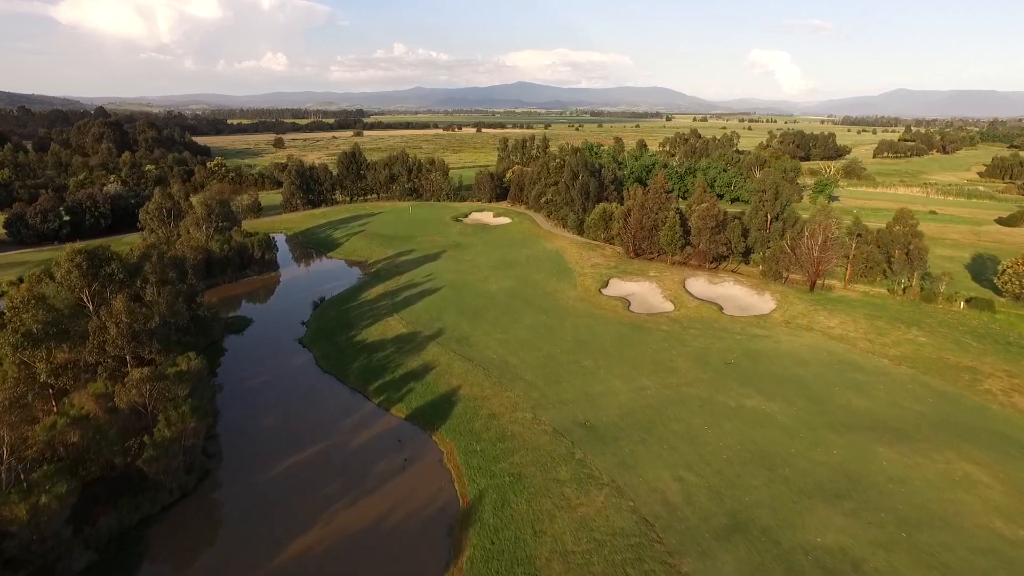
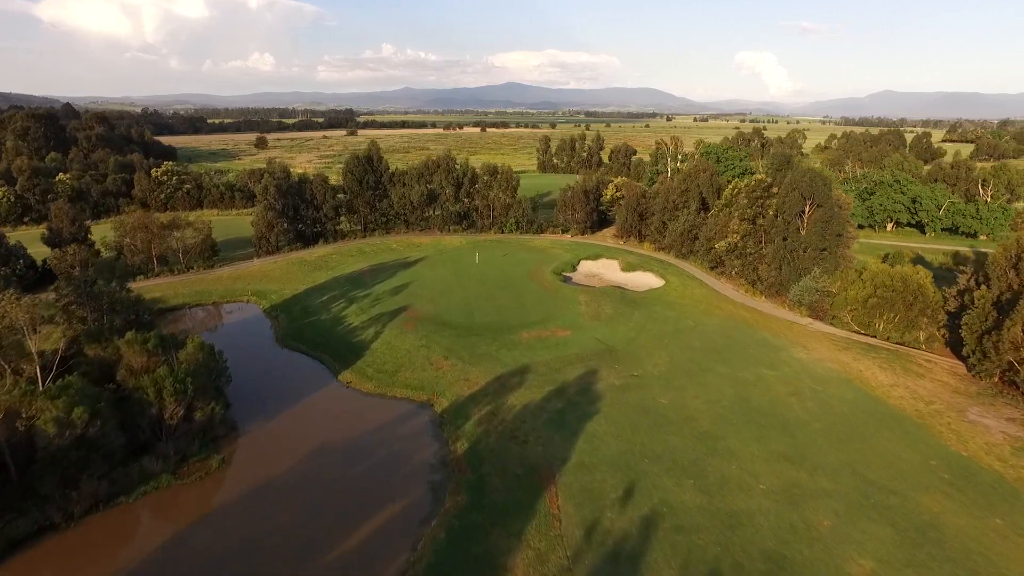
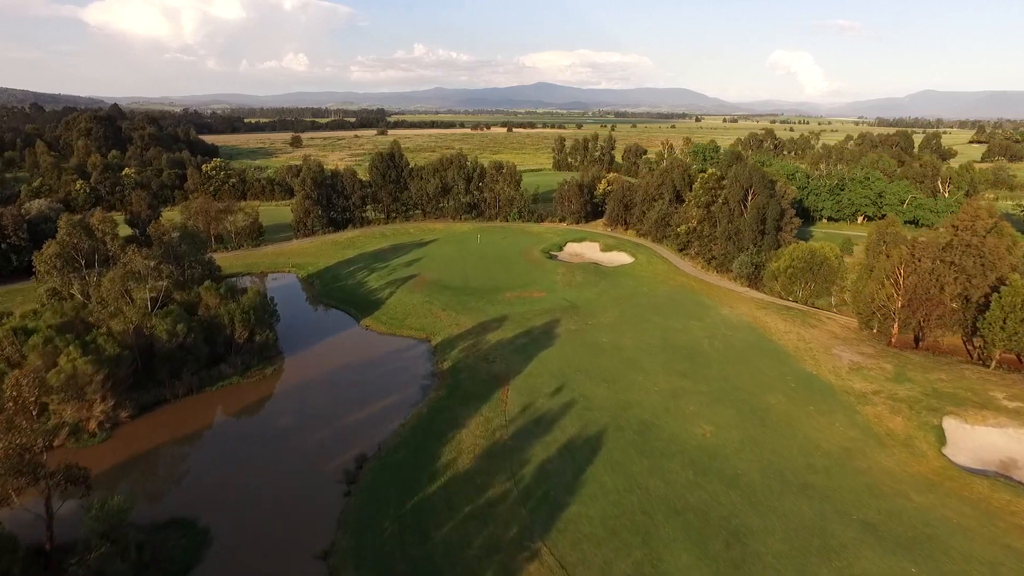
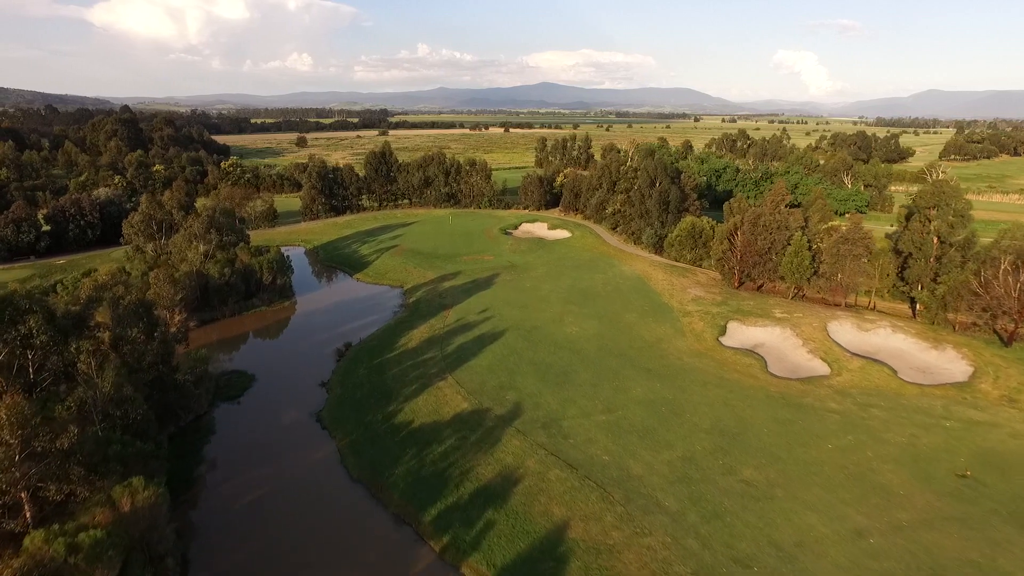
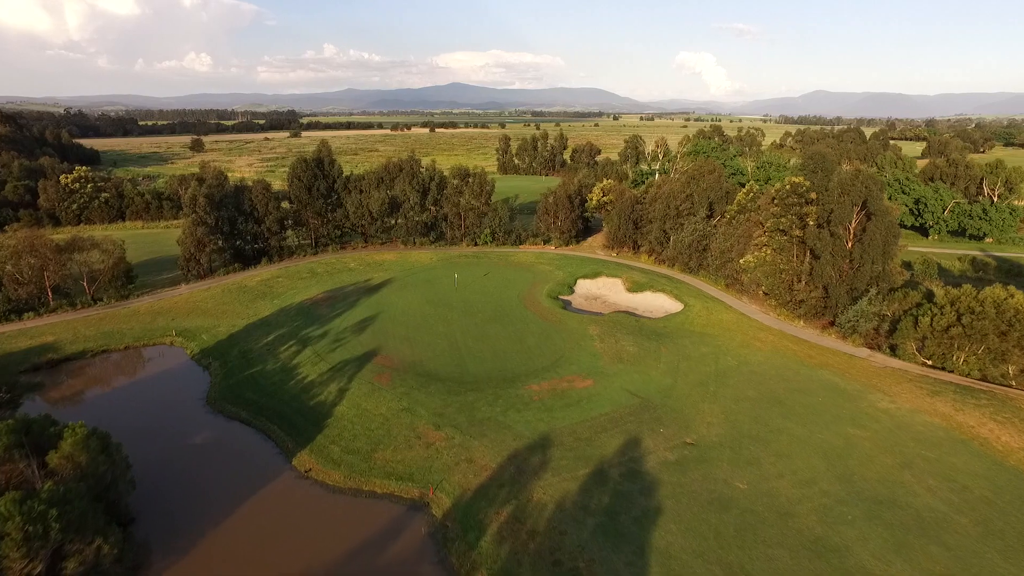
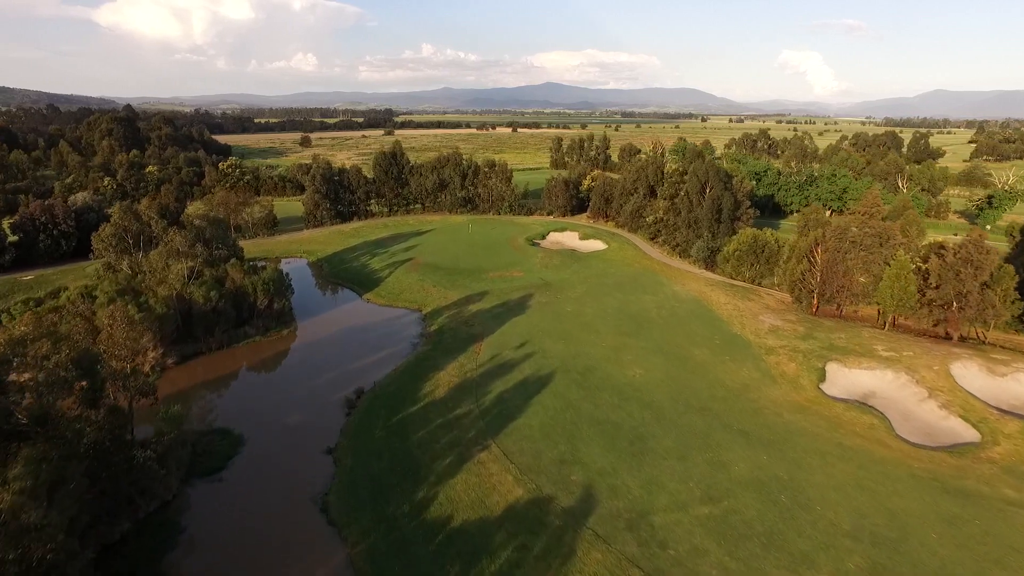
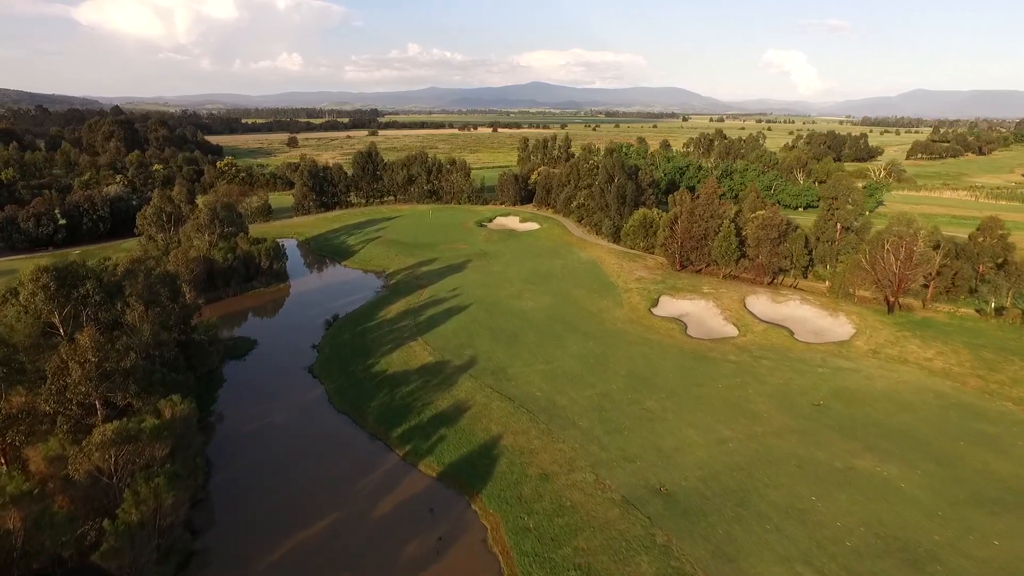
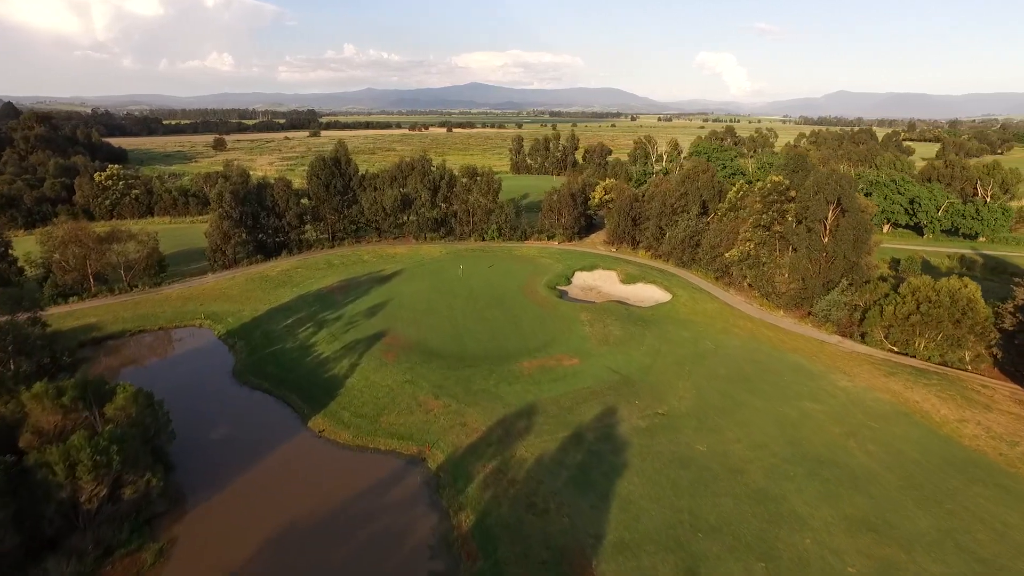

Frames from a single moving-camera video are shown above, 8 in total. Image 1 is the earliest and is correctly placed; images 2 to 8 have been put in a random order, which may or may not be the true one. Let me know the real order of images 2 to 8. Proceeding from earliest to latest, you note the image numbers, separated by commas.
7, 4, 6, 3, 2, 8, 5
